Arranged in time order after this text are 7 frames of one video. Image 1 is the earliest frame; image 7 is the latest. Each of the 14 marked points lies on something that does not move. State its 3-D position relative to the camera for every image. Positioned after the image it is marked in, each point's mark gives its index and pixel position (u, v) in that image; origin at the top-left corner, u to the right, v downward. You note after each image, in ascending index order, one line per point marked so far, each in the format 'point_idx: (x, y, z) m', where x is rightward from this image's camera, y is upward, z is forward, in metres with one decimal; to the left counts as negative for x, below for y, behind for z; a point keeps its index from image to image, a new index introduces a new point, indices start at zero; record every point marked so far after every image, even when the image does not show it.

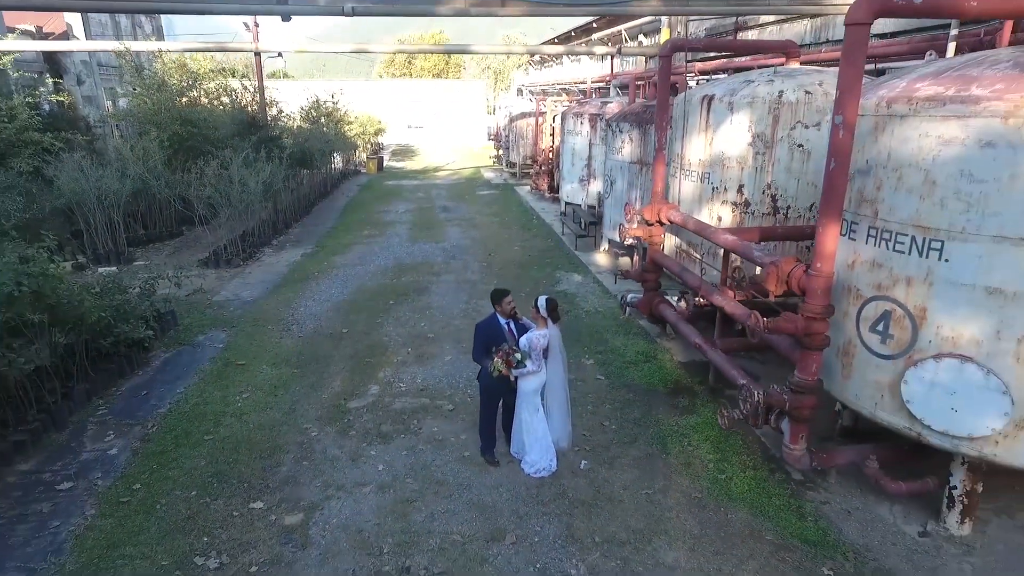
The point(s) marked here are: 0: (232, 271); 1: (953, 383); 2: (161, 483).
0: (-4.1, +0.3, +9.1) m
1: (+2.1, -0.5, +2.9) m
2: (-2.1, -1.2, +3.7) m
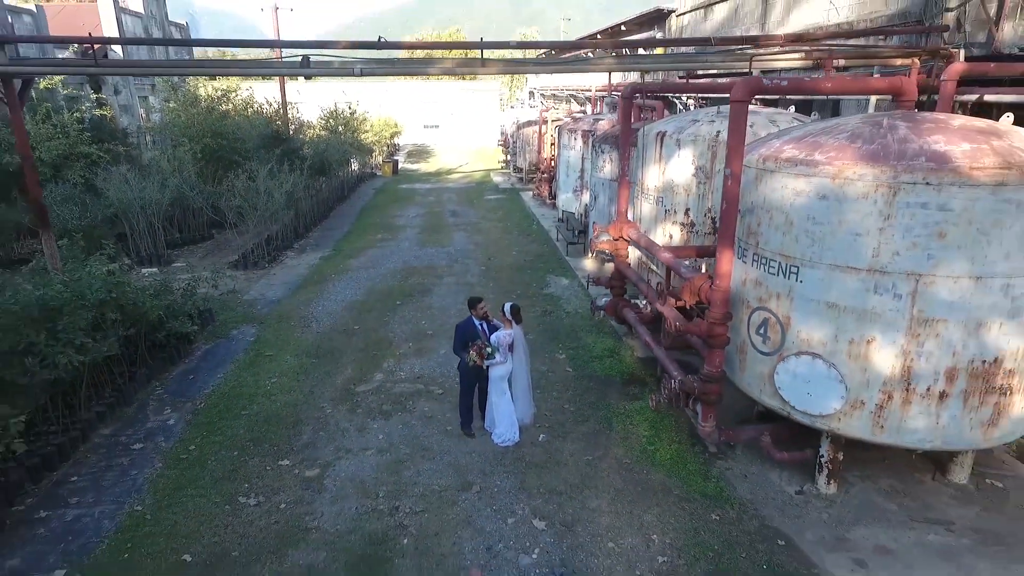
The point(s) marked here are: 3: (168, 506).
0: (-4.2, +0.3, +10.2) m
1: (+1.9, -0.5, +3.9) m
2: (-2.3, -1.2, +4.8) m
3: (-2.3, -1.5, +4.0) m
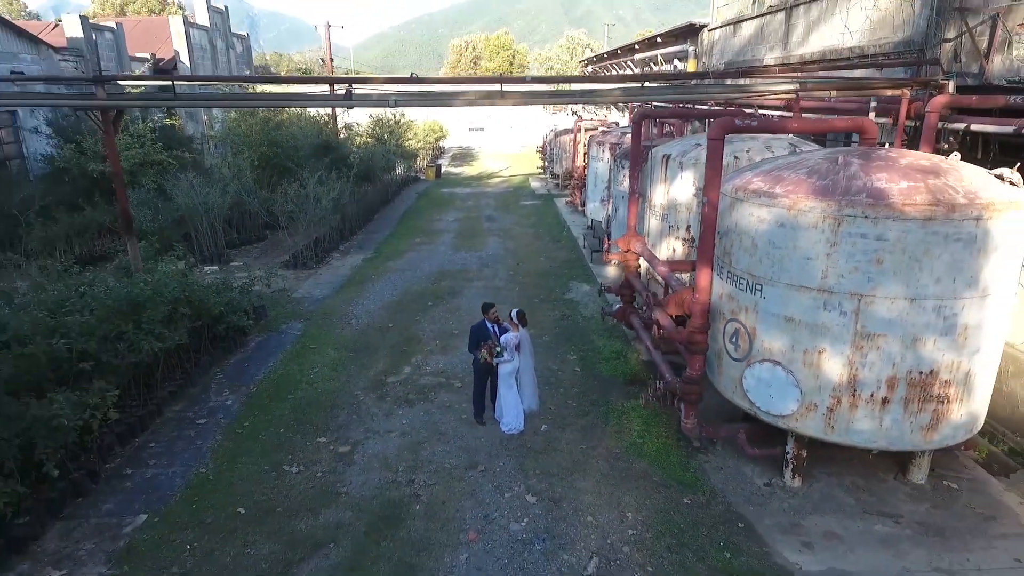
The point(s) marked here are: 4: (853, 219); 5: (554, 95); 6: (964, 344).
0: (-3.7, +0.3, +11.1) m
1: (+1.9, -0.7, +4.4) m
2: (-2.3, -1.2, +5.6) m
3: (-2.3, -1.5, +4.8) m
4: (+2.1, +0.4, +3.9) m
5: (+0.4, +1.9, +6.2) m
6: (+2.9, -0.4, +4.0) m
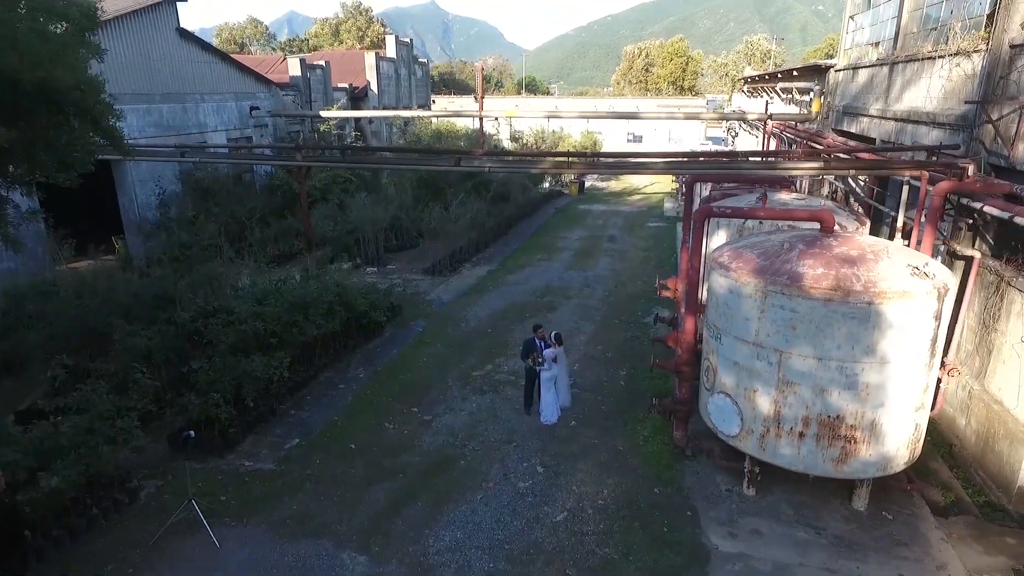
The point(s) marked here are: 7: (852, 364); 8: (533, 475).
0: (-1.6, +0.2, +13.7) m
1: (+2.0, -1.1, +5.8) m
2: (-1.8, -1.4, +8.0) m
3: (-2.0, -1.6, +7.3) m
4: (+2.2, 0.0, +5.1) m
5: (+1.2, +1.5, +7.8) m
6: (+2.9, -0.9, +5.1) m
7: (+2.8, -0.6, +5.0) m
8: (+0.2, -1.9, +6.2) m
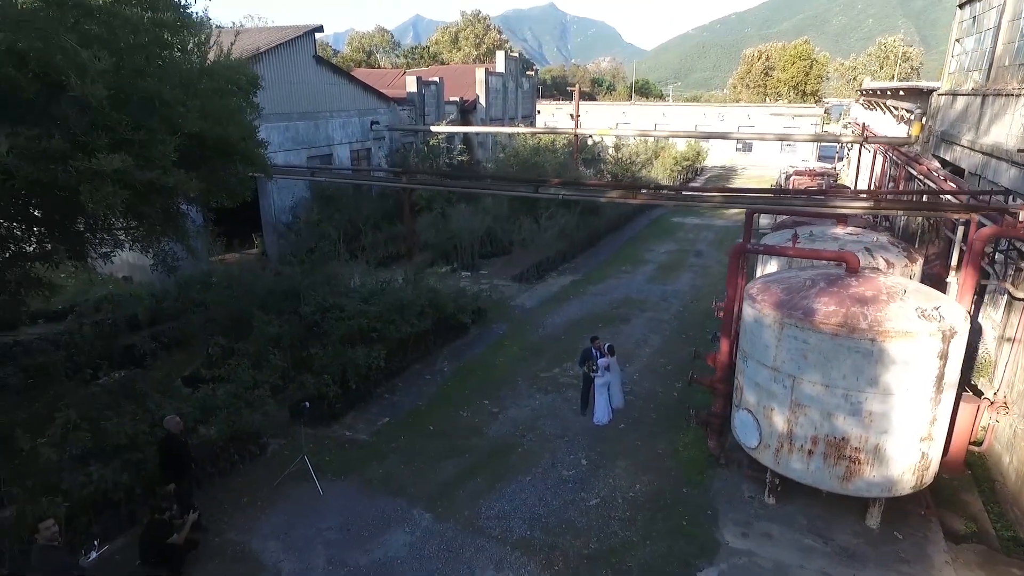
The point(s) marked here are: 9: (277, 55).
0: (+0.4, +0.1, +14.9) m
1: (+2.5, -1.4, +6.5) m
2: (-0.8, -1.5, +9.3) m
3: (-1.2, -1.7, +8.7) m
4: (+2.7, -0.4, +5.9) m
5: (+2.2, +1.3, +8.6) m
6: (+3.3, -1.3, +5.7) m
7: (+3.2, -1.0, +5.6) m
8: (+0.8, -2.1, +7.3) m
9: (-6.1, +6.1, +16.0) m
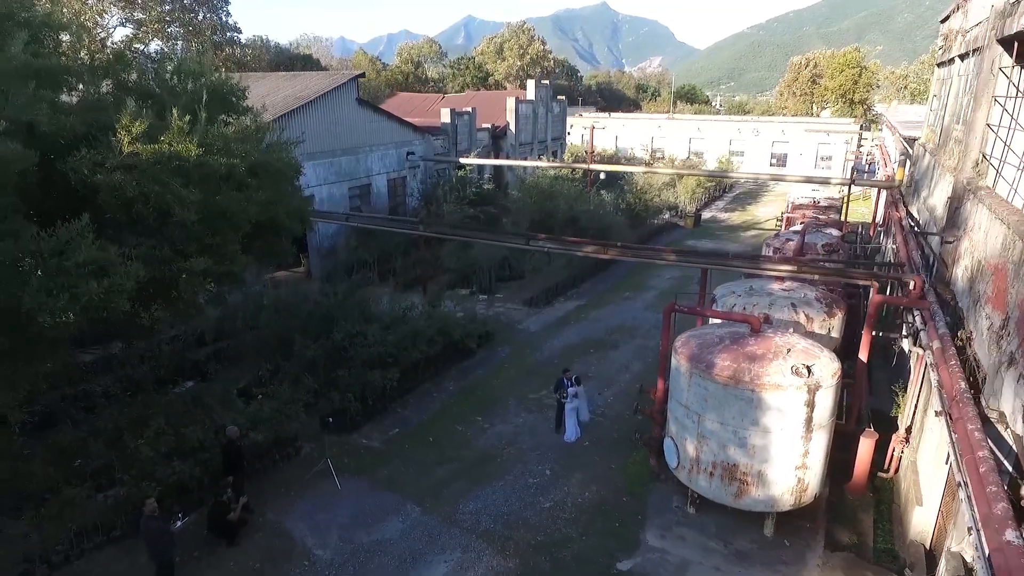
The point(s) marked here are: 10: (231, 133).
0: (+0.7, -0.6, +16.7) m
1: (+2.1, -2.1, +8.2) m
2: (-1.0, -2.1, +11.3) m
3: (-1.4, -2.3, +10.6) m
4: (+2.3, -1.1, +7.5) m
5: (+2.1, +0.6, +10.3) m
6: (+2.9, -2.0, +7.3) m
7: (+2.7, -1.7, +7.2) m
8: (+0.4, -2.8, +9.1) m
9: (-5.6, +5.6, +18.2) m
10: (-3.5, +1.9, +7.6) m
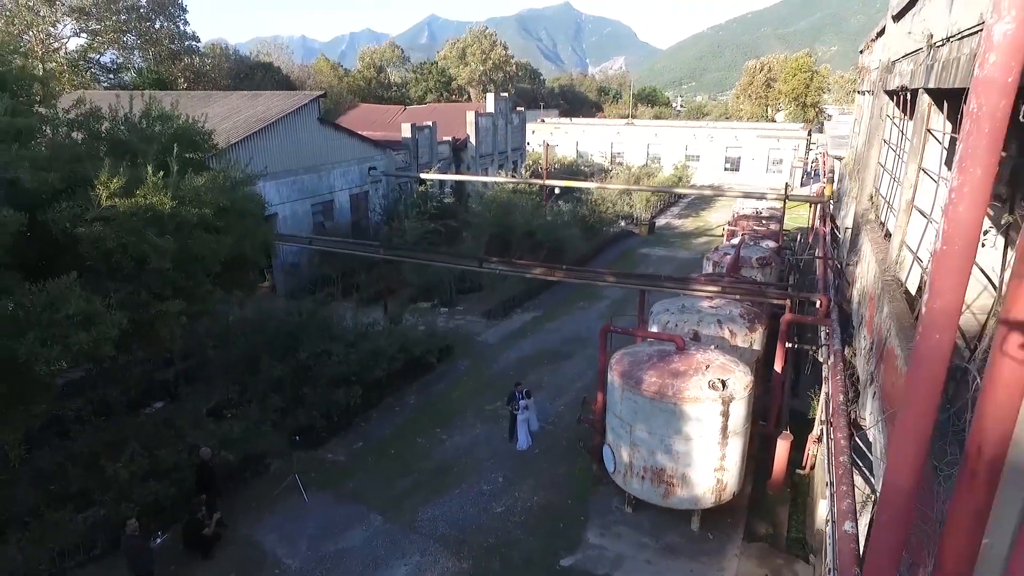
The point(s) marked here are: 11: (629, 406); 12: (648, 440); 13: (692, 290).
0: (-0.5, -1.0, +17.5) m
1: (+1.4, -2.5, +9.1) m
2: (-1.8, -2.5, +12.0) m
3: (-2.2, -2.7, +11.3) m
4: (+1.6, -1.4, +8.4) m
5: (+1.2, +0.2, +11.2) m
6: (+2.2, -2.3, +8.2) m
7: (+2.1, -2.0, +8.2) m
8: (-0.3, -3.2, +9.9) m
9: (-7.0, +5.1, +18.7) m
10: (-4.2, +1.4, +8.2) m
11: (+1.6, -1.6, +8.5) m
12: (+1.8, -2.1, +8.4) m
13: (+3.1, 0.0, +10.3) m
